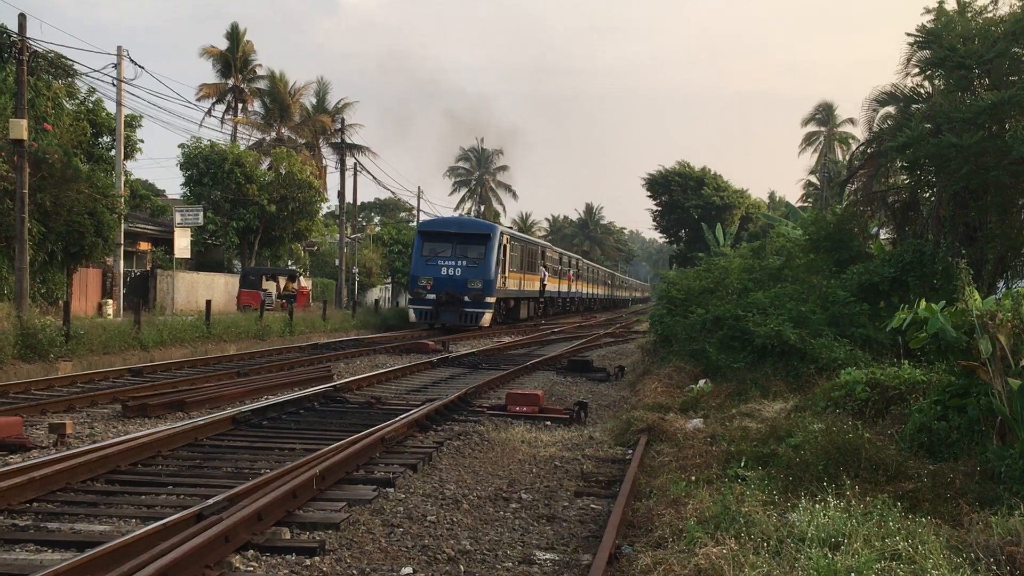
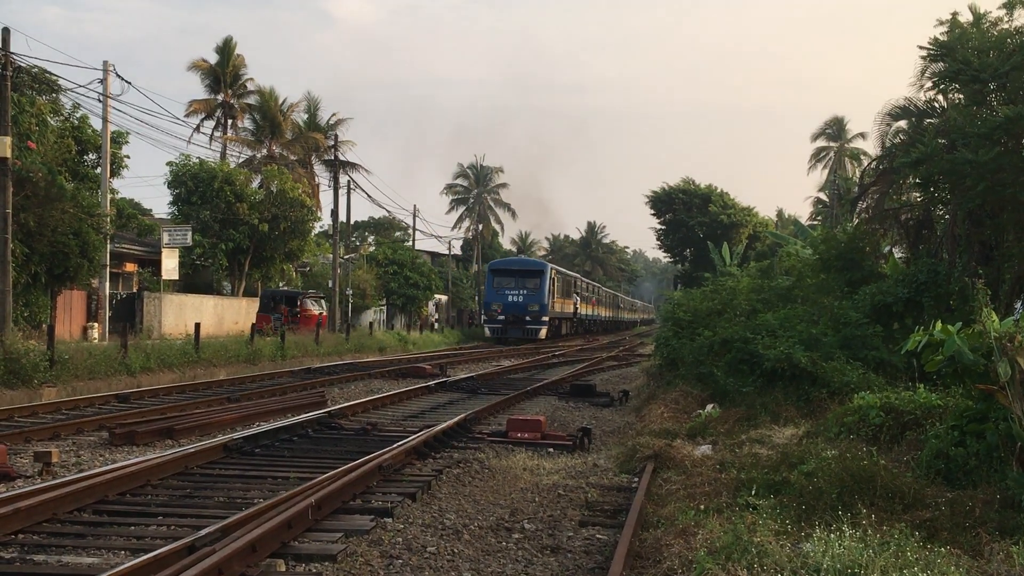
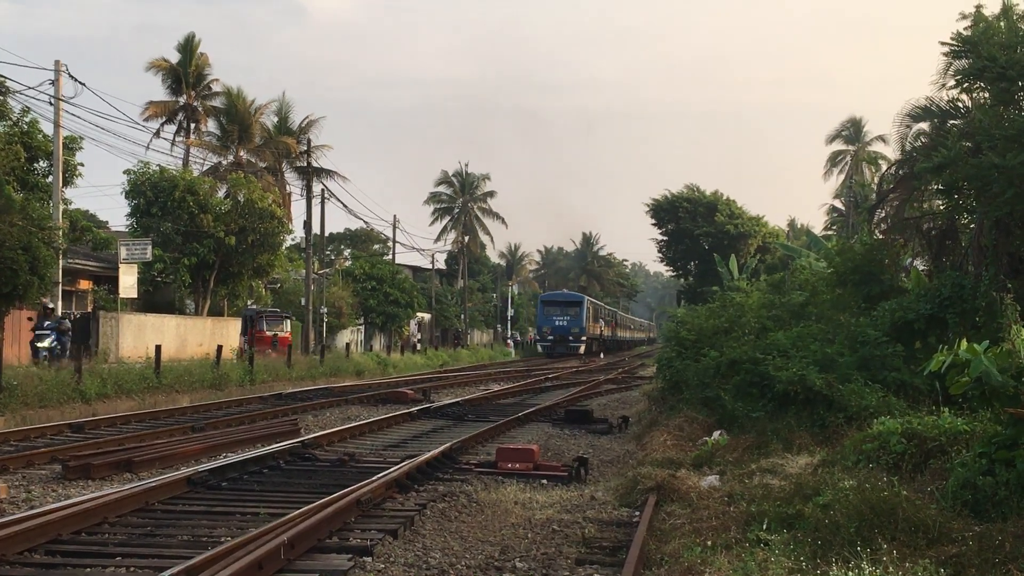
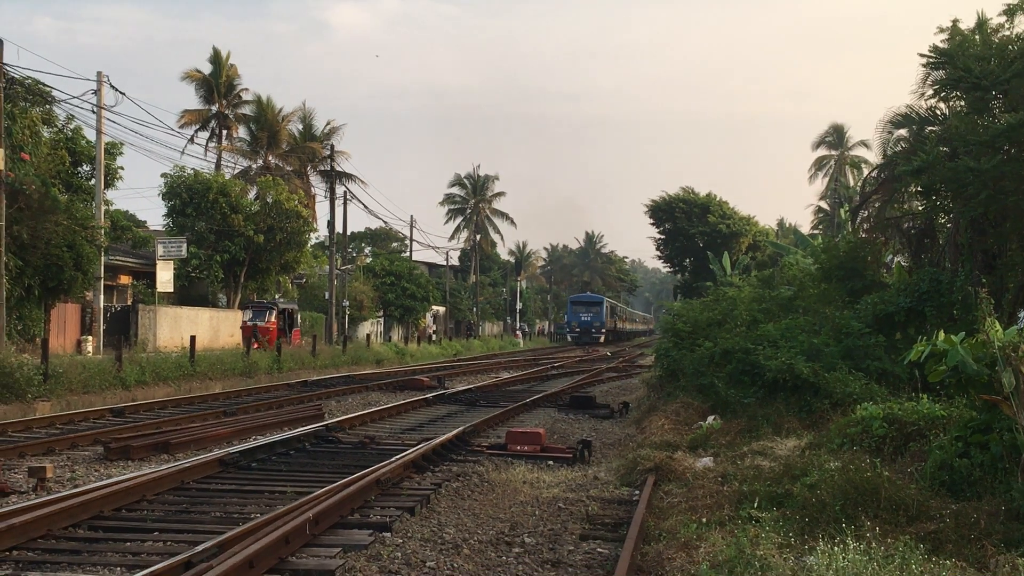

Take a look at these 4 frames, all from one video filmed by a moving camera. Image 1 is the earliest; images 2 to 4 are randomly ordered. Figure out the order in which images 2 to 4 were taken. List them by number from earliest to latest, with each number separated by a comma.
2, 3, 4
